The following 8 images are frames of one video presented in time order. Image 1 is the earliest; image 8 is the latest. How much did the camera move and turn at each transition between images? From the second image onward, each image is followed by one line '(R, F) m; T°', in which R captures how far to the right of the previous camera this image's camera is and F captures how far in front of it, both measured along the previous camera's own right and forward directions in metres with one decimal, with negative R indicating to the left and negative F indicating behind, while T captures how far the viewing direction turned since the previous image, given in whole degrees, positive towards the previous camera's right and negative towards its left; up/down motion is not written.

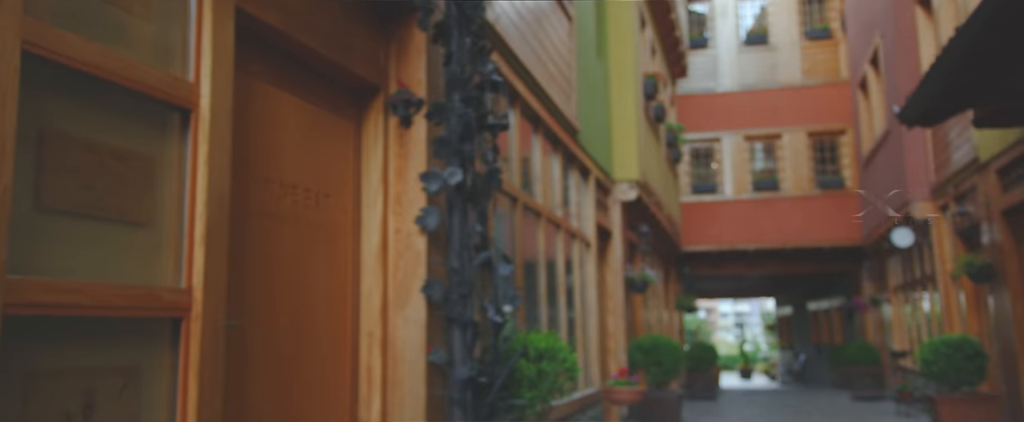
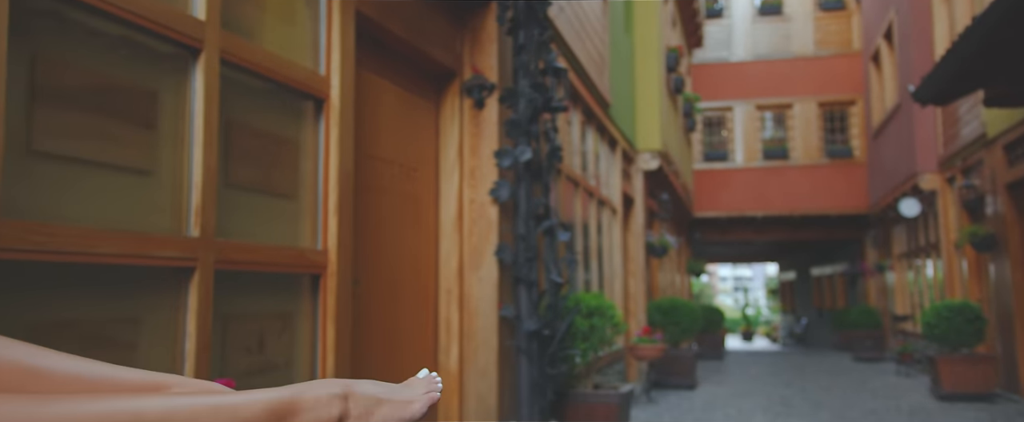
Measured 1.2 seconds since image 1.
(-0.3, -0.4) m; 0°
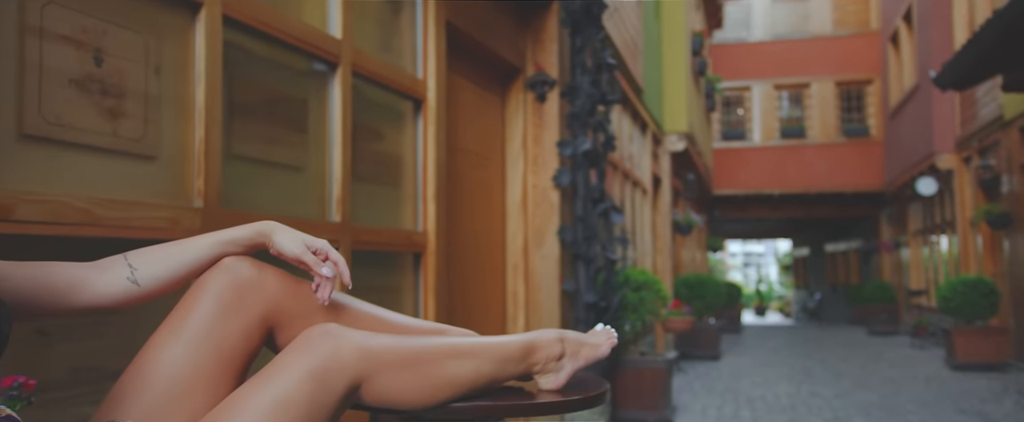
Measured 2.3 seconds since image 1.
(-0.3, -0.4) m; -1°
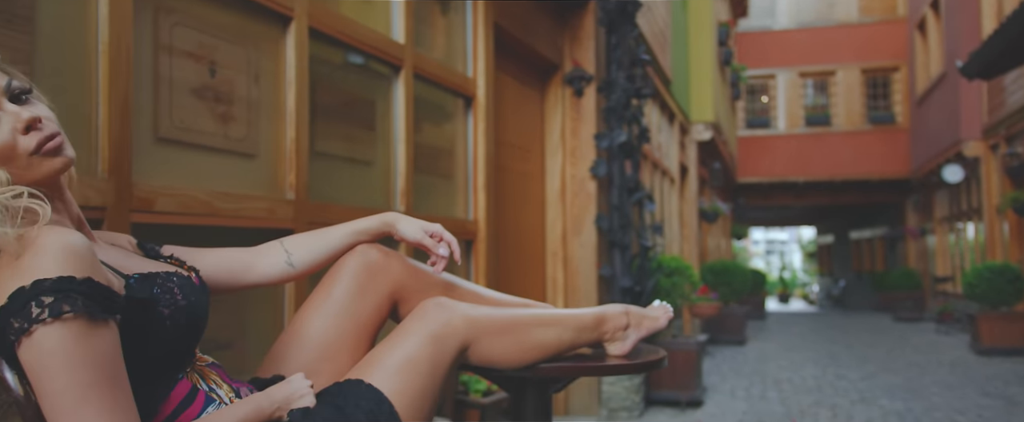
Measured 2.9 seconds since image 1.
(-0.1, -0.2) m; -2°
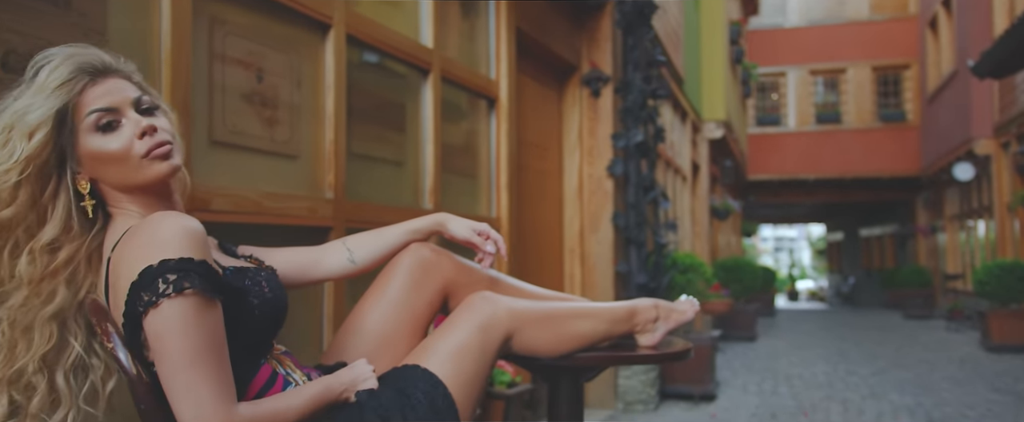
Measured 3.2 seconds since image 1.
(-0.1, -0.1) m; -1°
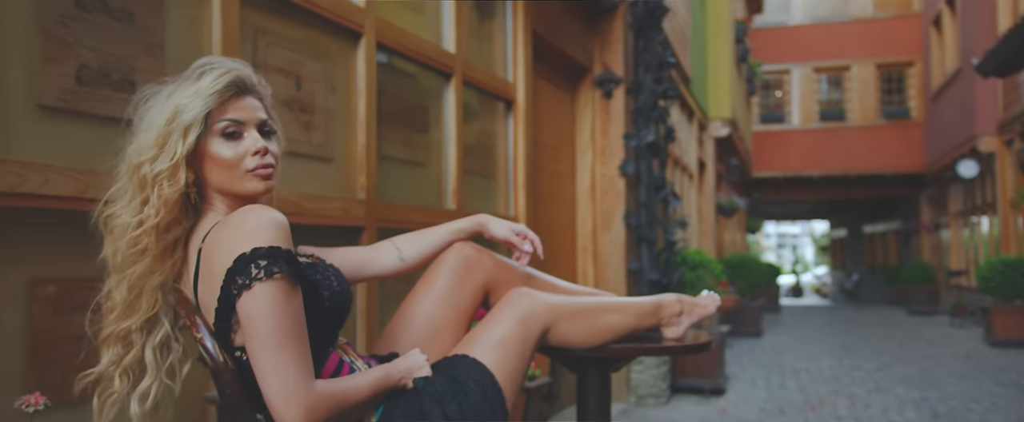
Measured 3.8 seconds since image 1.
(-0.1, -0.1) m; 0°
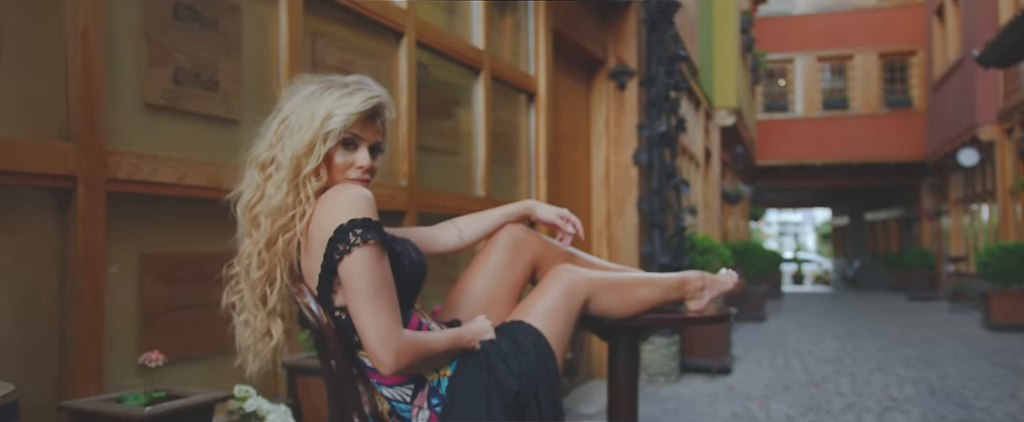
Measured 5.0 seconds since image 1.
(-0.1, -0.2) m; 0°
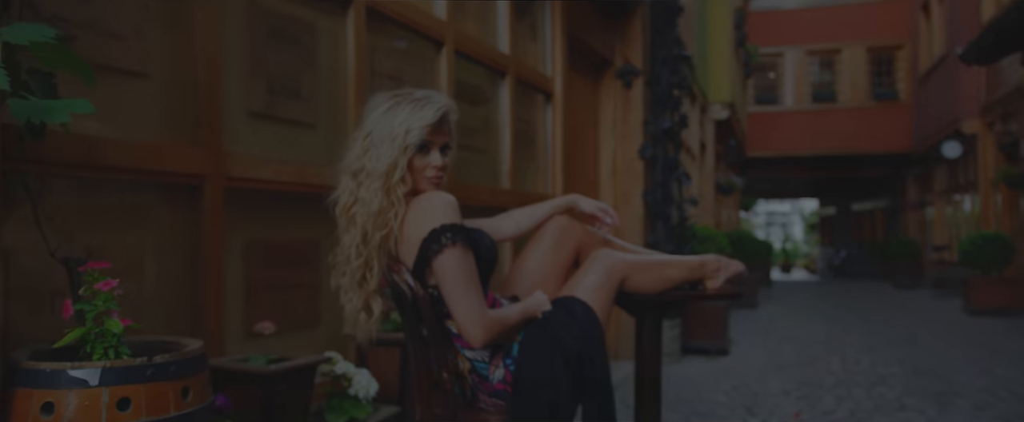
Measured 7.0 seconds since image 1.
(-0.2, -0.3) m; +1°
